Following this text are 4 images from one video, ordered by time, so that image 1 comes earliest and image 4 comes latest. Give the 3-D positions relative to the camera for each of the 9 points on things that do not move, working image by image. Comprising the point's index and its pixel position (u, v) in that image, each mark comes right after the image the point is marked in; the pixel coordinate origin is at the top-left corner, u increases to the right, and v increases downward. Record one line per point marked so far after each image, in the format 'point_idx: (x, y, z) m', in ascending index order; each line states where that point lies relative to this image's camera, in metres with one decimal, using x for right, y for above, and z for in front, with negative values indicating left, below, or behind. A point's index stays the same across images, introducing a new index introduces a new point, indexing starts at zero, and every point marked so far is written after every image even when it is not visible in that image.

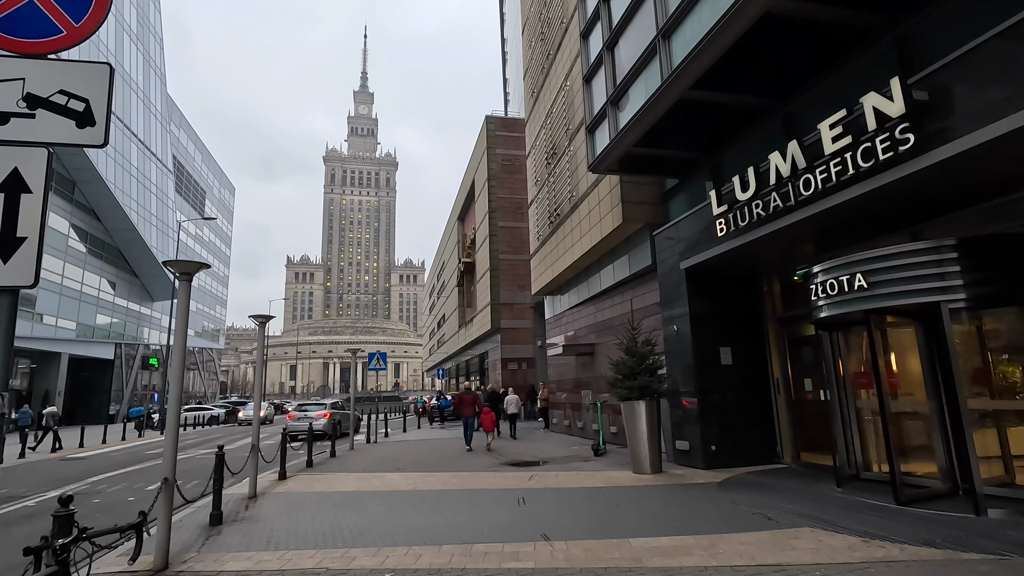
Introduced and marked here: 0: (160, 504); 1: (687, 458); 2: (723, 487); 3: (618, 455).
0: (-3.7, -2.3, +5.6) m
1: (+3.4, -3.2, +10.3) m
2: (+3.3, -3.1, +8.3) m
3: (+2.4, -3.8, +12.2) m
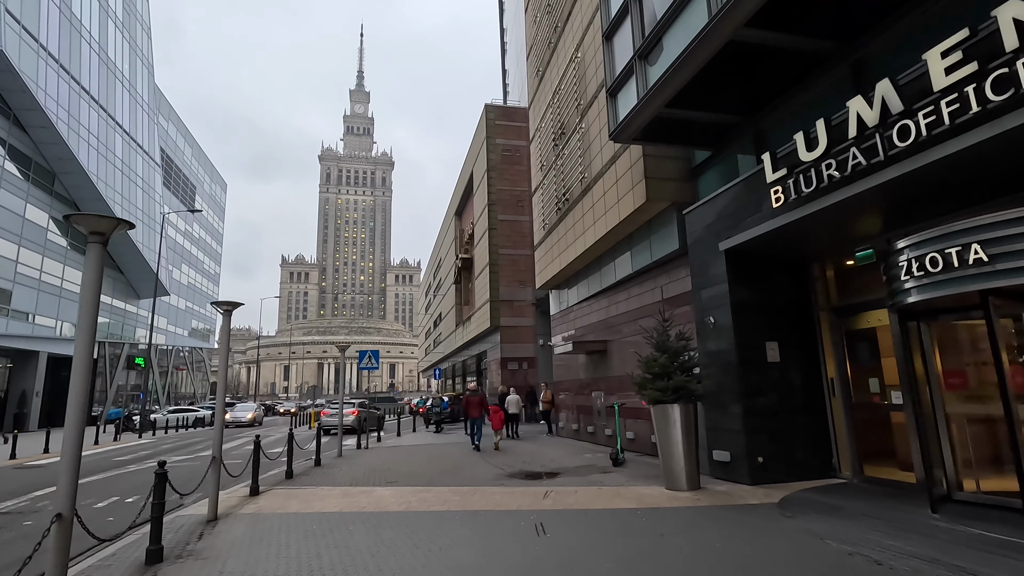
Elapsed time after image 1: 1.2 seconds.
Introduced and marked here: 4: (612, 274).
0: (-3.5, -2.0, +4.1) m
1: (+3.6, -3.0, +8.8) m
2: (+3.5, -2.8, +6.9) m
3: (+2.6, -3.6, +10.7) m
4: (+2.8, +0.4, +14.7) m
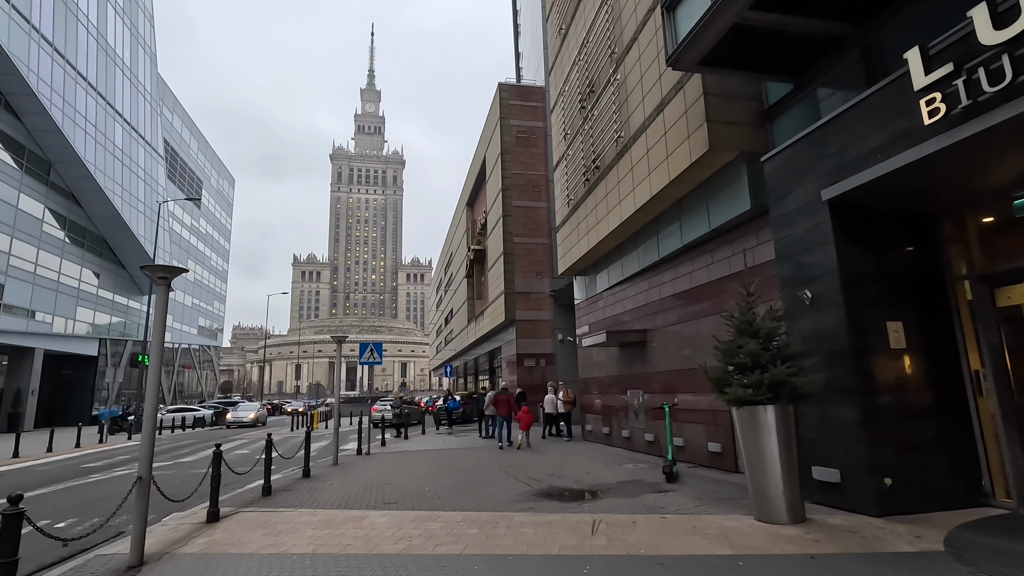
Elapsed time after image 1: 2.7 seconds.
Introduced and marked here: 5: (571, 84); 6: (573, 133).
0: (-3.2, -1.5, +2.0) m
1: (+4.0, -2.5, +6.6) m
2: (+3.9, -2.4, +4.6) m
3: (+3.1, -3.1, +8.5) m
4: (+3.3, +0.9, +12.5) m
5: (+1.8, +6.2, +16.3) m
6: (+1.8, +4.6, +16.0) m
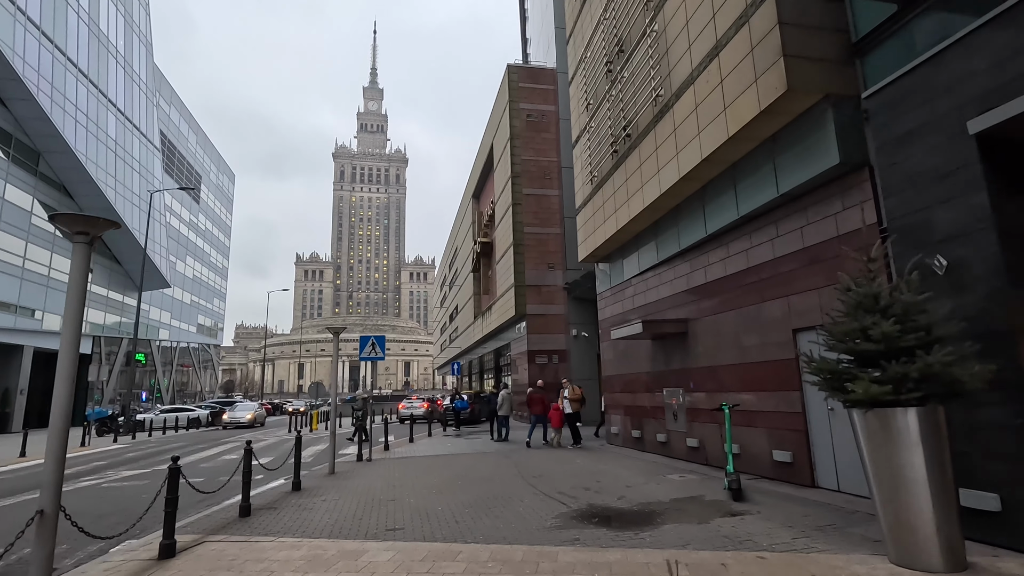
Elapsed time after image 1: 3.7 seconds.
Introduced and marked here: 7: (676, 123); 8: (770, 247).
0: (-2.8, -1.2, +0.3) m
1: (+4.4, -2.2, +4.9) m
2: (+4.3, -2.0, +2.9) m
3: (+3.5, -2.7, +6.8) m
4: (+3.8, +1.2, +10.8) m
5: (+2.3, +6.6, +14.7) m
6: (+2.3, +5.0, +14.3) m
7: (+3.1, +3.2, +10.2) m
8: (+4.2, +0.7, +8.8) m
